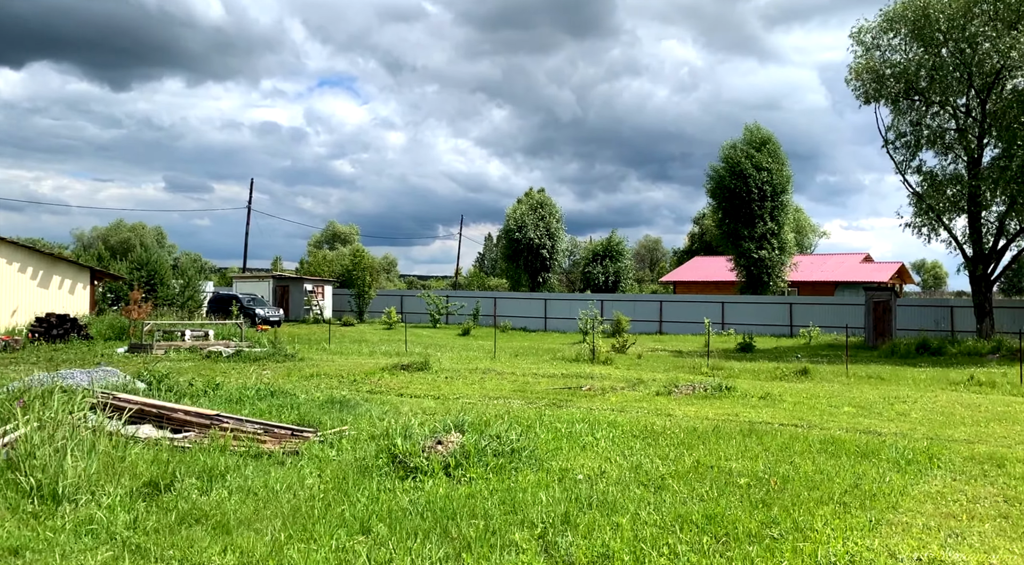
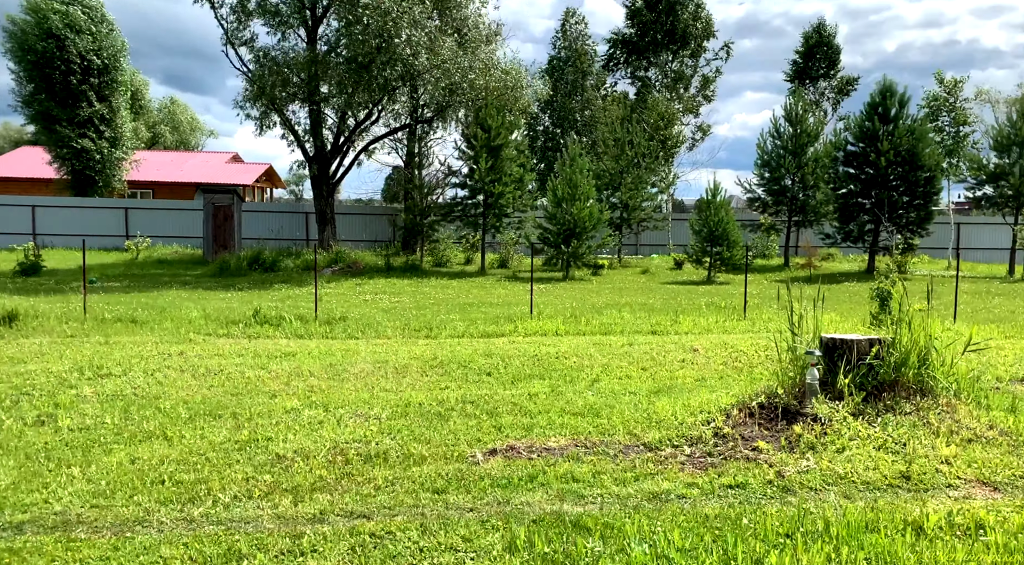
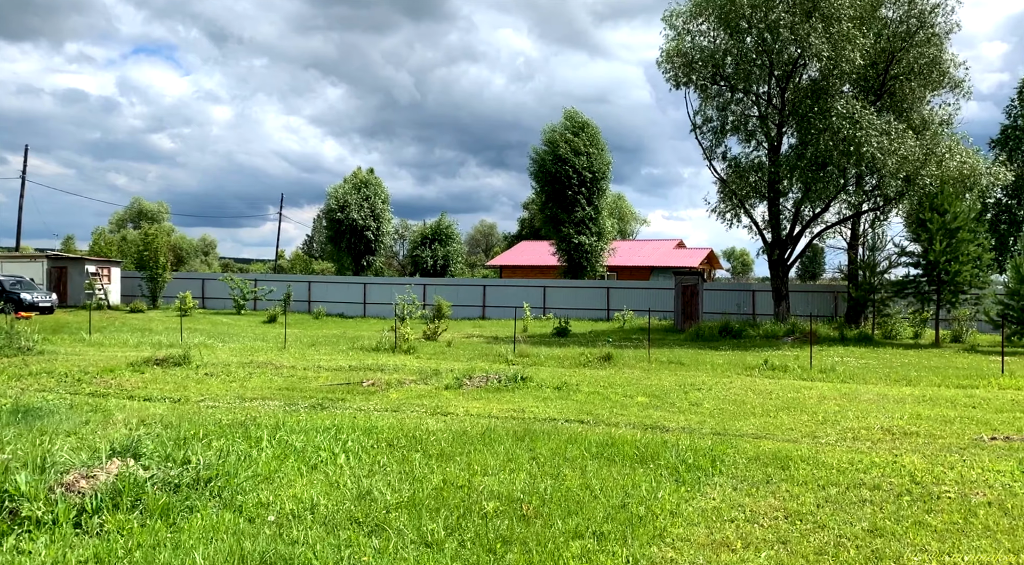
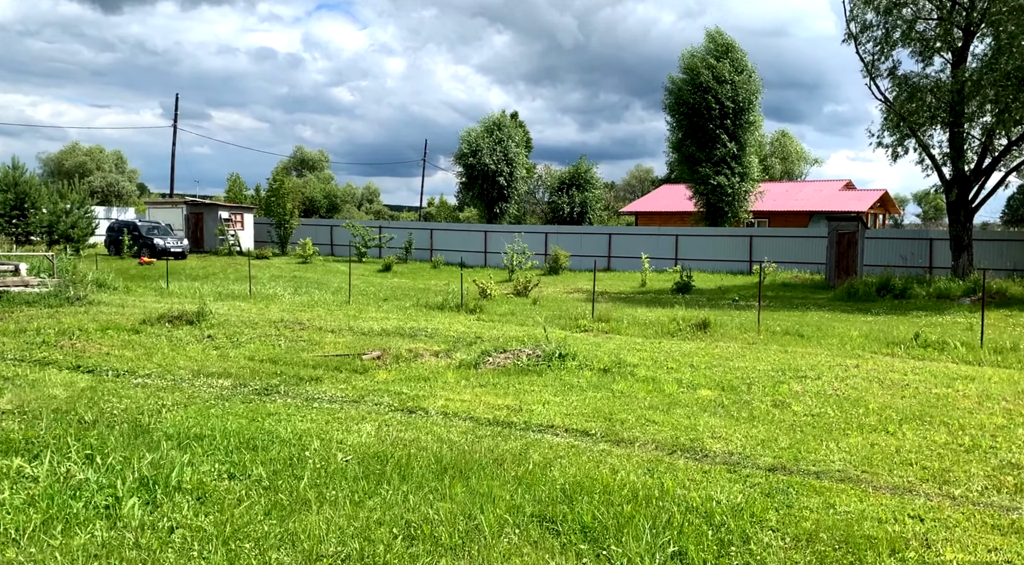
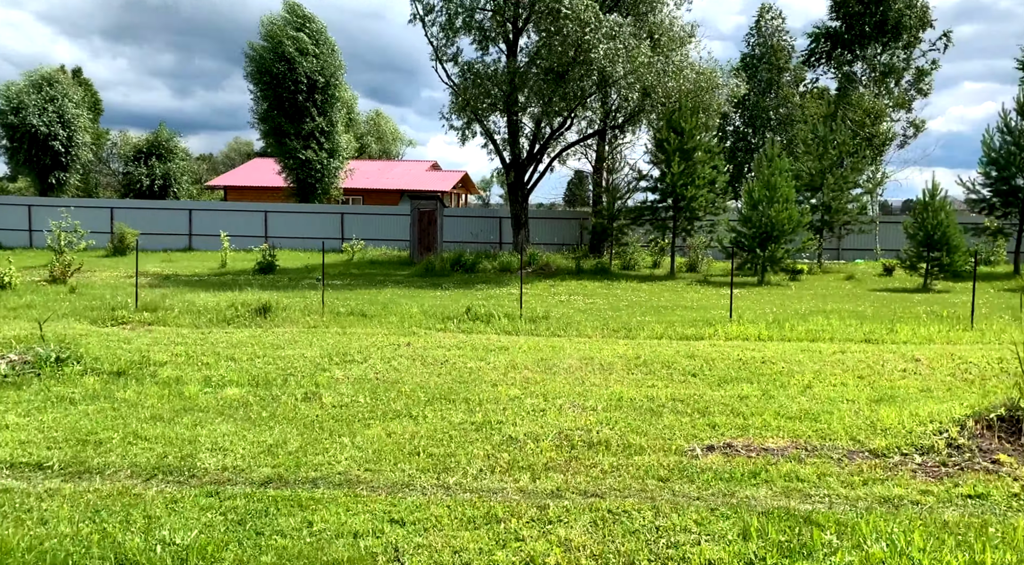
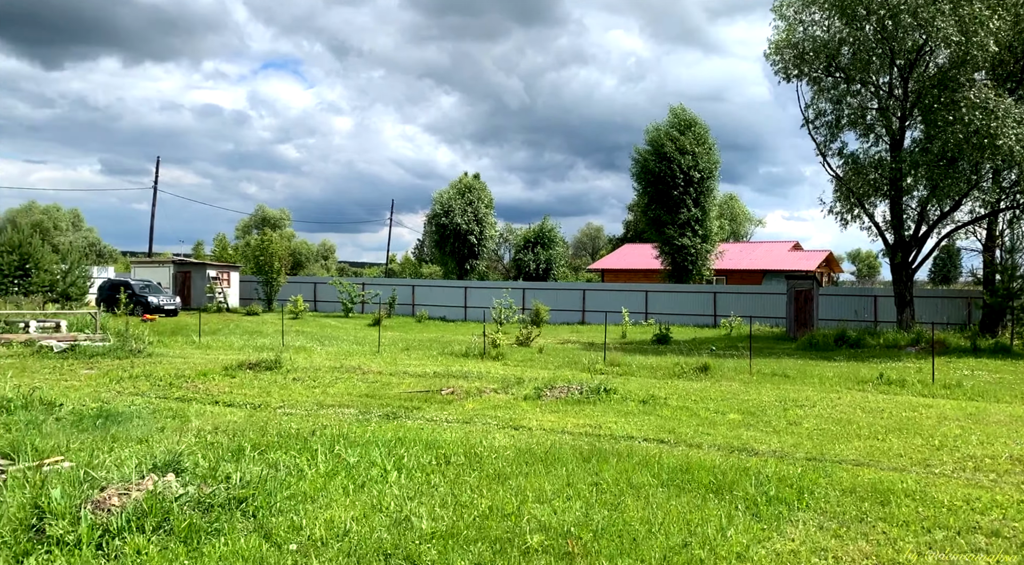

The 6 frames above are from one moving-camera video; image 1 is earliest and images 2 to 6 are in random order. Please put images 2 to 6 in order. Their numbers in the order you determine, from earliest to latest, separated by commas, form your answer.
3, 6, 4, 5, 2
